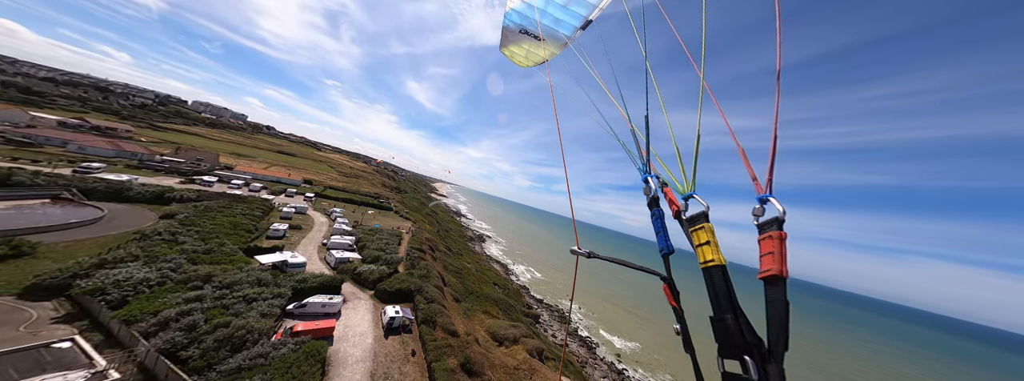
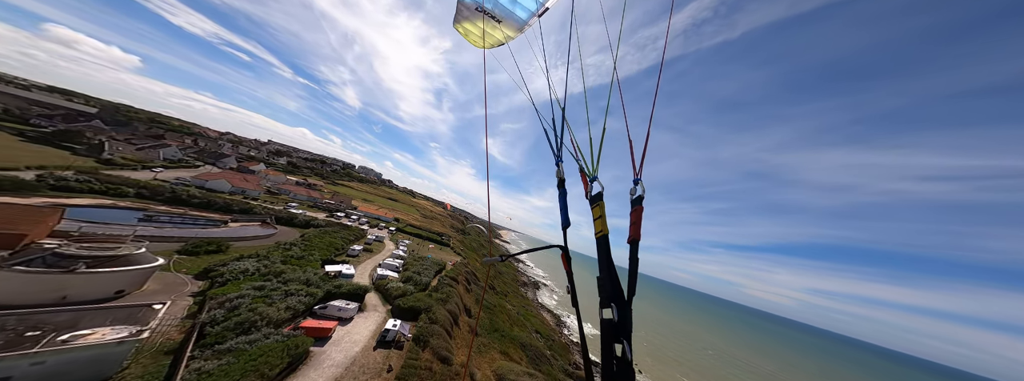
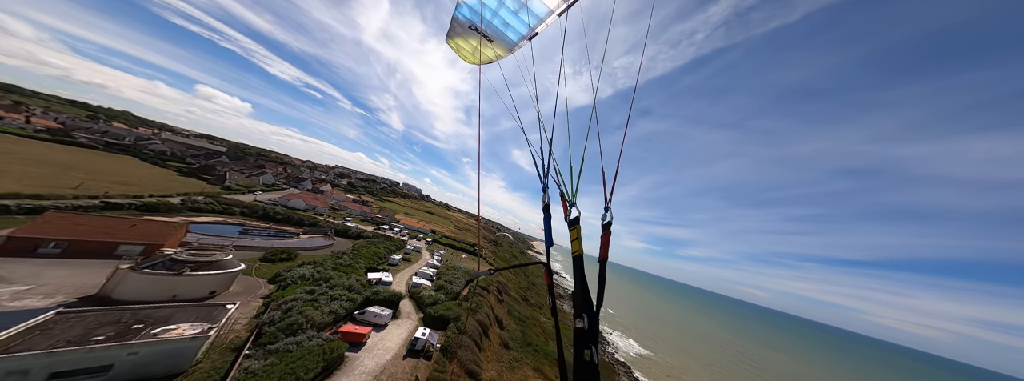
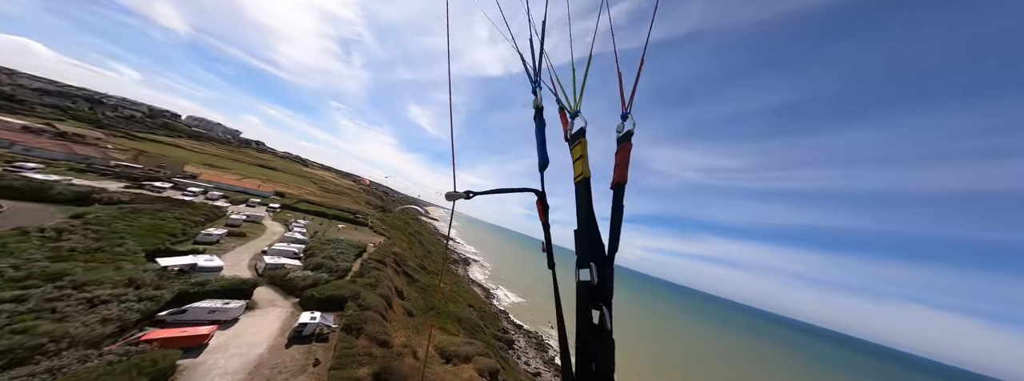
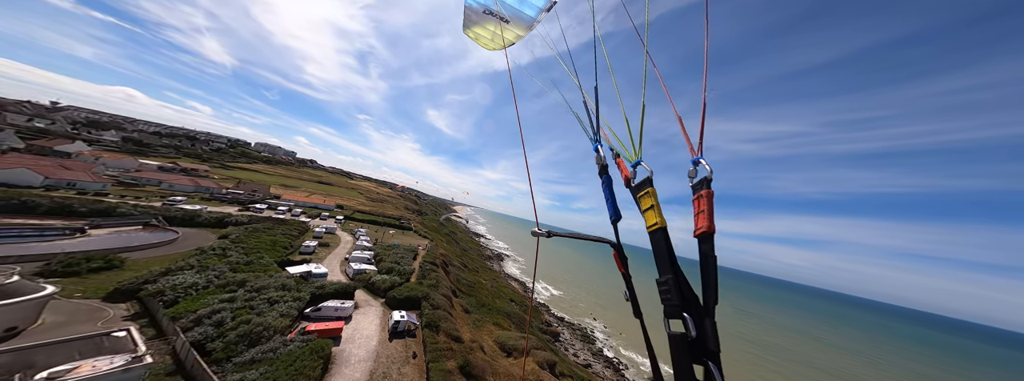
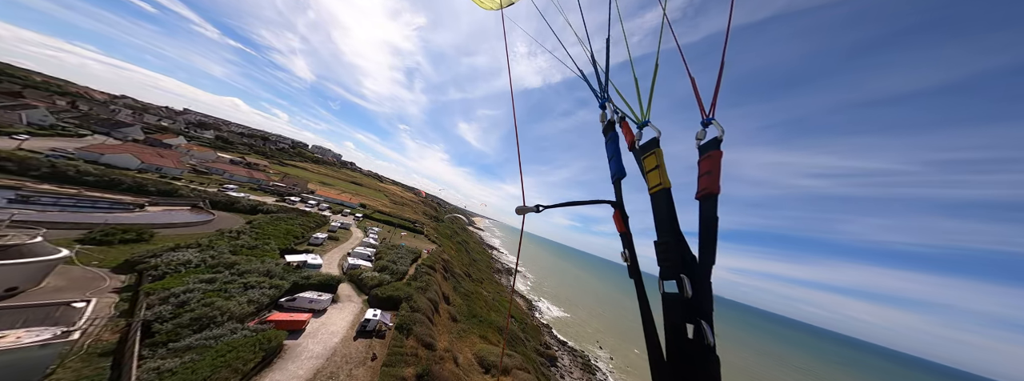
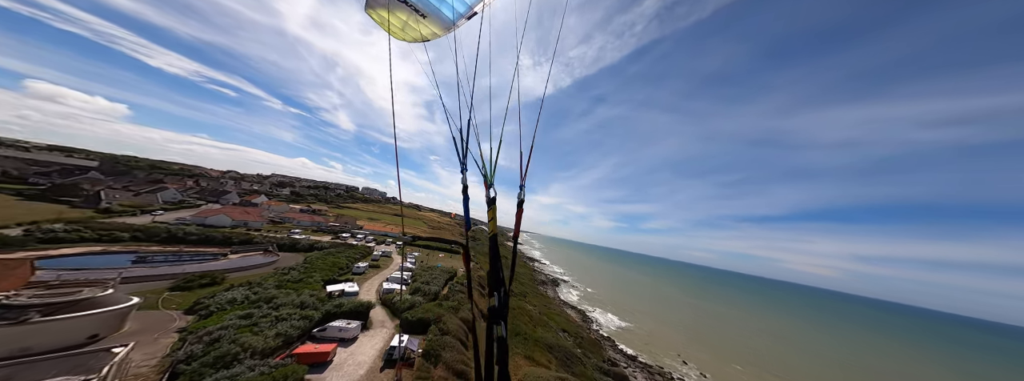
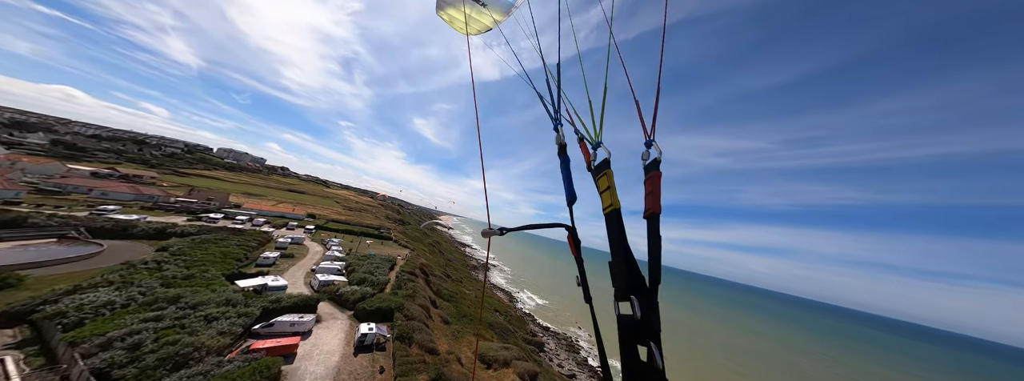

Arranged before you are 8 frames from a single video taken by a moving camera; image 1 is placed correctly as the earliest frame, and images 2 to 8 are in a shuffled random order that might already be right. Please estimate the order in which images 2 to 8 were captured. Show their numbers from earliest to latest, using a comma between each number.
5, 8, 4, 6, 2, 3, 7
